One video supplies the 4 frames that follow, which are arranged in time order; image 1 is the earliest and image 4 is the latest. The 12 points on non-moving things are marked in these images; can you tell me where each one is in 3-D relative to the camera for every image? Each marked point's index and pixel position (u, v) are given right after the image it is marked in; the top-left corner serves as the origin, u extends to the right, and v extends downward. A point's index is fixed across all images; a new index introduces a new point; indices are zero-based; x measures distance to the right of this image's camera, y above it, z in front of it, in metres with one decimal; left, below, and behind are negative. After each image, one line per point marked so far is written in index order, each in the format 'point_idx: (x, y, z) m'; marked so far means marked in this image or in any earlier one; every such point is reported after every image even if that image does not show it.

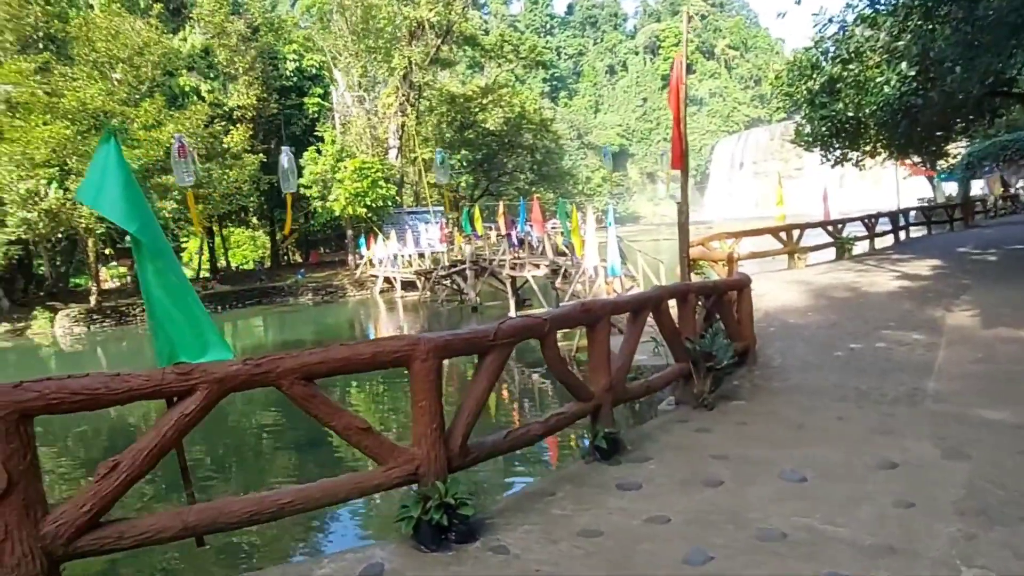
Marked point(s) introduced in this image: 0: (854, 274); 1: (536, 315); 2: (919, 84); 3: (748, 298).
0: (+5.4, +0.2, +11.2) m
1: (+0.1, -0.1, +3.6) m
2: (+6.7, +3.4, +11.8) m
3: (+2.1, -0.1, +6.3) m
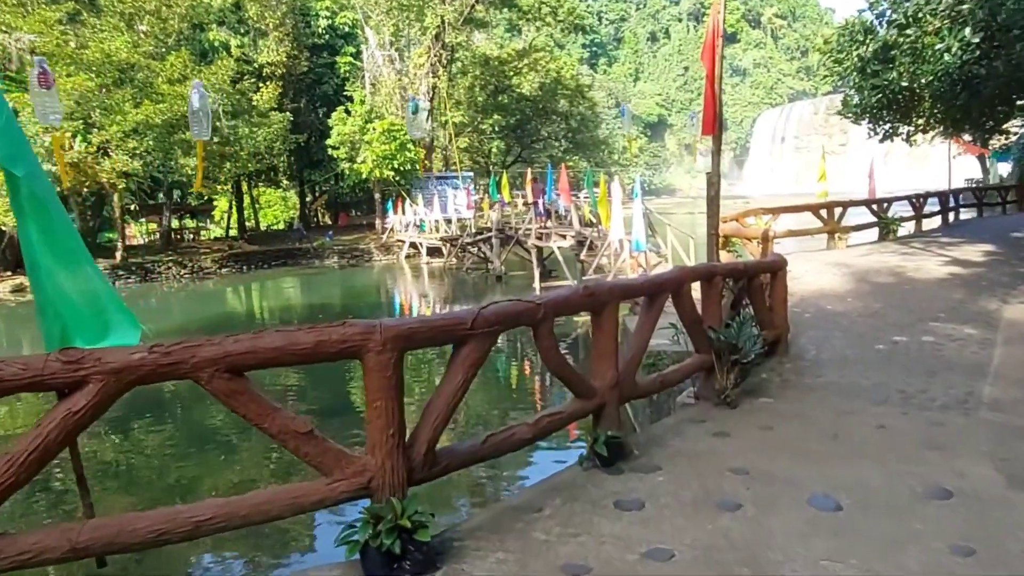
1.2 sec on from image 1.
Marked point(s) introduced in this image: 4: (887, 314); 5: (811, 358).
0: (+5.7, +0.5, +10.4) m
1: (+0.1, -0.1, +3.1) m
2: (+7.1, +3.6, +10.8) m
3: (+2.2, 0.0, +5.7) m
4: (+3.7, -0.2, +7.0) m
5: (+2.5, -0.6, +5.8) m
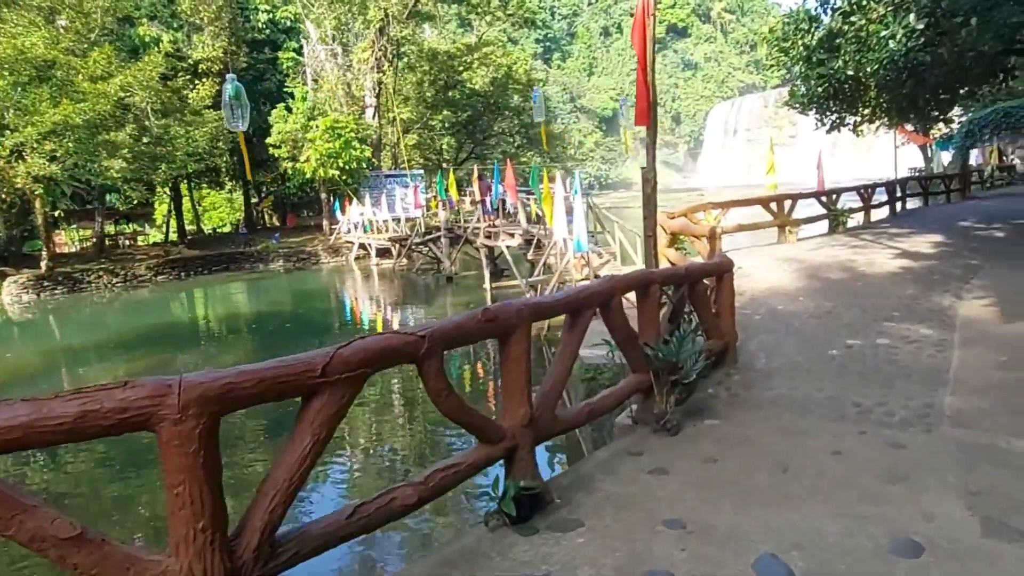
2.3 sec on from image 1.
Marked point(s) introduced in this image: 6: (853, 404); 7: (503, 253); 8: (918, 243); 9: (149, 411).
0: (+4.8, +0.5, +10.1) m
1: (-0.4, -0.2, +2.5) m
2: (+6.2, +3.7, +10.5) m
3: (+1.6, 0.0, +5.2) m
4: (+3.1, -0.2, +6.6) m
5: (+1.9, -0.6, +5.3) m
6: (+2.2, -0.7, +4.5) m
7: (-0.2, +0.9, +18.8) m
8: (+6.1, +0.7, +10.6) m
9: (-0.9, -0.3, +1.8) m
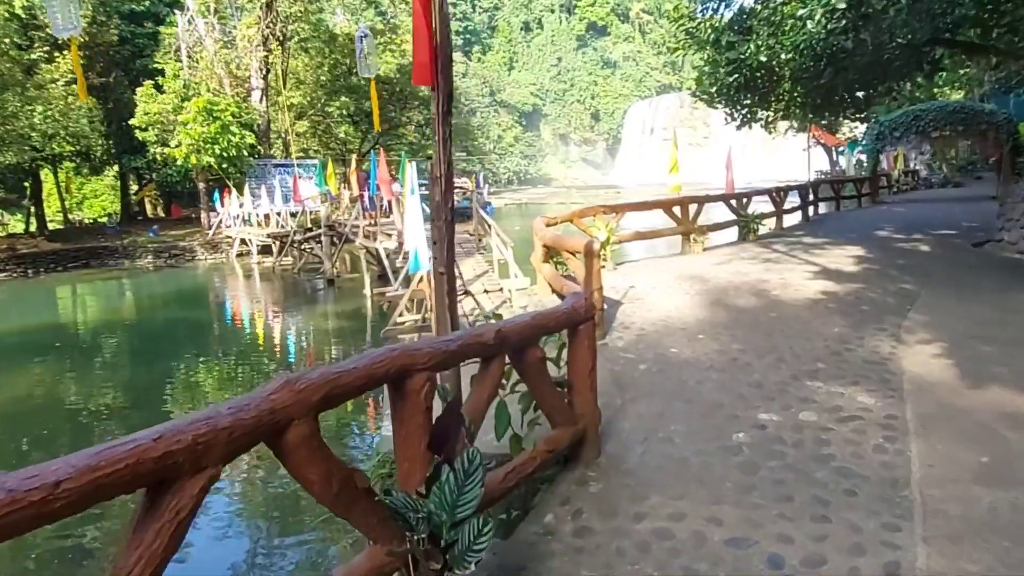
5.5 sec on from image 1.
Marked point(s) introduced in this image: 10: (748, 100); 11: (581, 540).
0: (+3.0, +0.3, +8.6) m
1: (-1.3, -0.4, +0.5) m
2: (+4.4, +3.4, +9.1) m
3: (+0.3, -0.3, +3.4) m
4: (+1.7, -0.5, +5.0) m
5: (+0.6, -0.9, +3.5) m
6: (+1.0, -1.0, +2.7) m
7: (-2.9, +0.8, +16.6) m
8: (+4.2, +0.4, +9.2) m
9: (-1.8, -0.6, -0.3) m
10: (+4.1, +3.3, +12.5) m
11: (+0.3, -1.0, +2.9) m
